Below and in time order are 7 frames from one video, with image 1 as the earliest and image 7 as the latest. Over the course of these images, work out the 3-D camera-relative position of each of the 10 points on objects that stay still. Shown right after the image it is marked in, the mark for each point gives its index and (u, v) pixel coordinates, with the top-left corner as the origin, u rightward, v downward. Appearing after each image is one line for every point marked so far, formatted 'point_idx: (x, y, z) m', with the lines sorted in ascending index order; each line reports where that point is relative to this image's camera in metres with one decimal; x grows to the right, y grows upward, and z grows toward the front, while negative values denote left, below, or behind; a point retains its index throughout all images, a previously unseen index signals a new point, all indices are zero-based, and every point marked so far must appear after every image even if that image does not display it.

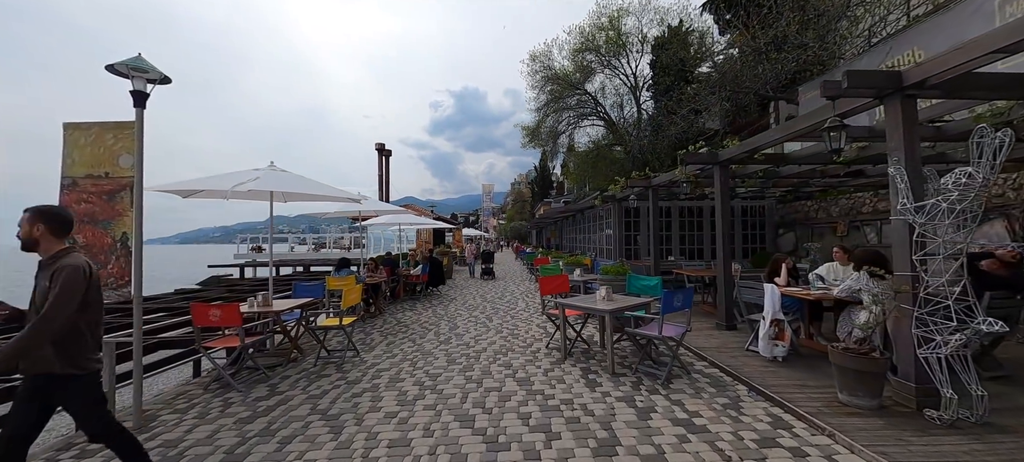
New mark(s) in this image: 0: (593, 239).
0: (+3.4, -0.3, +14.6) m
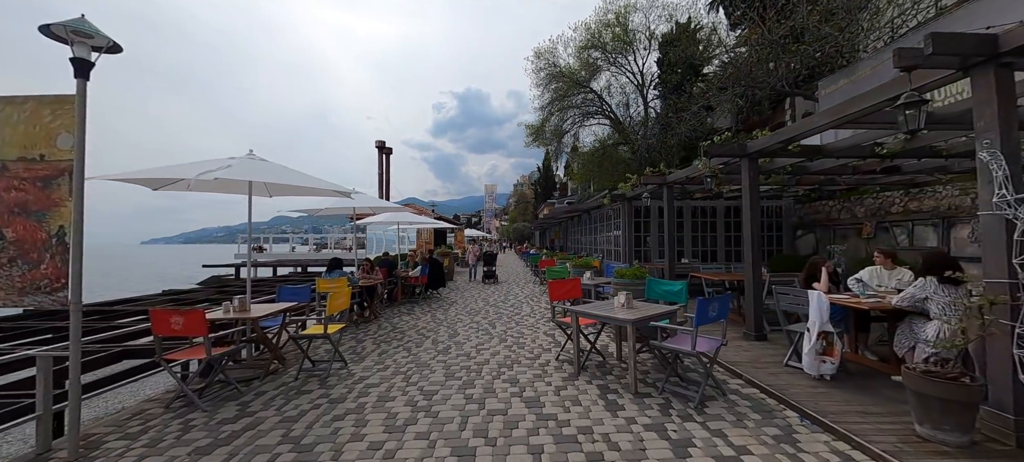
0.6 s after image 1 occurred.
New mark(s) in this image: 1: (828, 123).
0: (+3.6, -0.4, +14.0) m
1: (+3.6, +1.2, +4.0) m
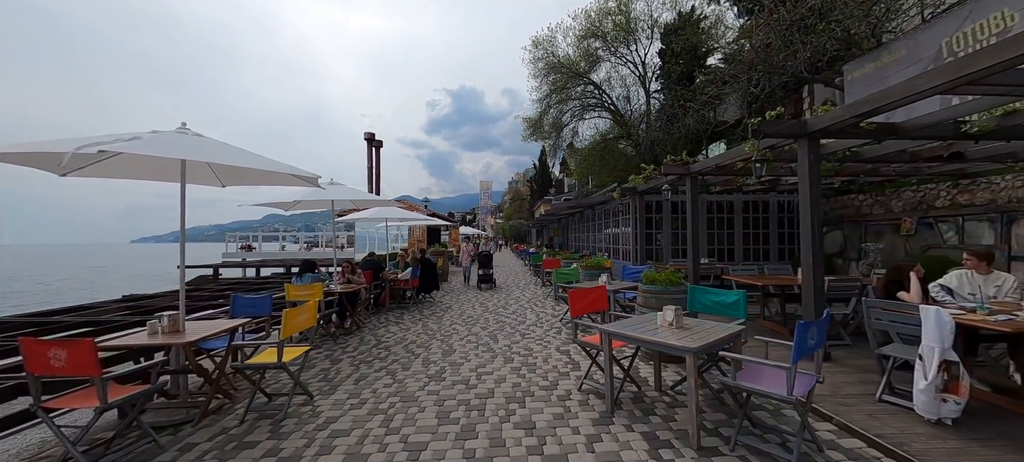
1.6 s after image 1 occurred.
0: (+3.5, -0.3, +13.1) m
1: (+3.7, +1.3, +3.0) m
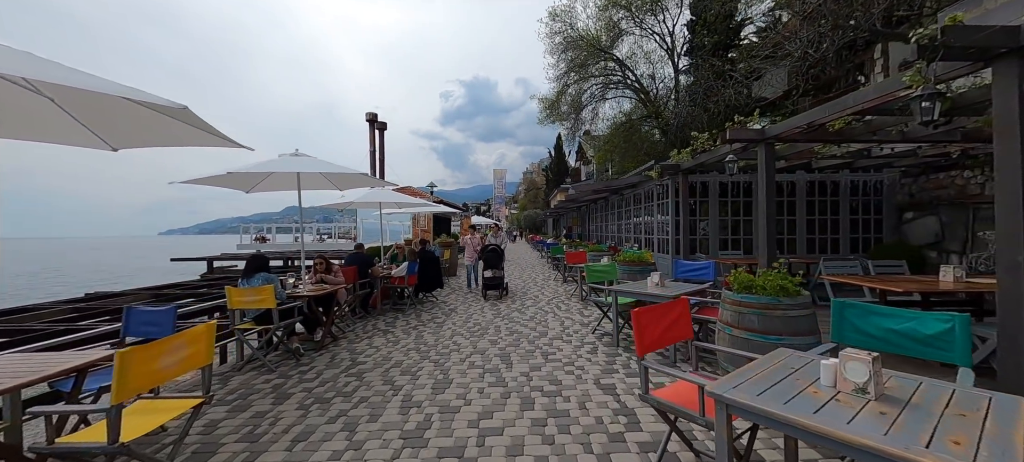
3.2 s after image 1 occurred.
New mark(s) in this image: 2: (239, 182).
0: (+4.0, +0.1, +11.4) m
1: (+3.8, +1.4, +1.3) m
2: (-4.8, +0.9, +6.0) m
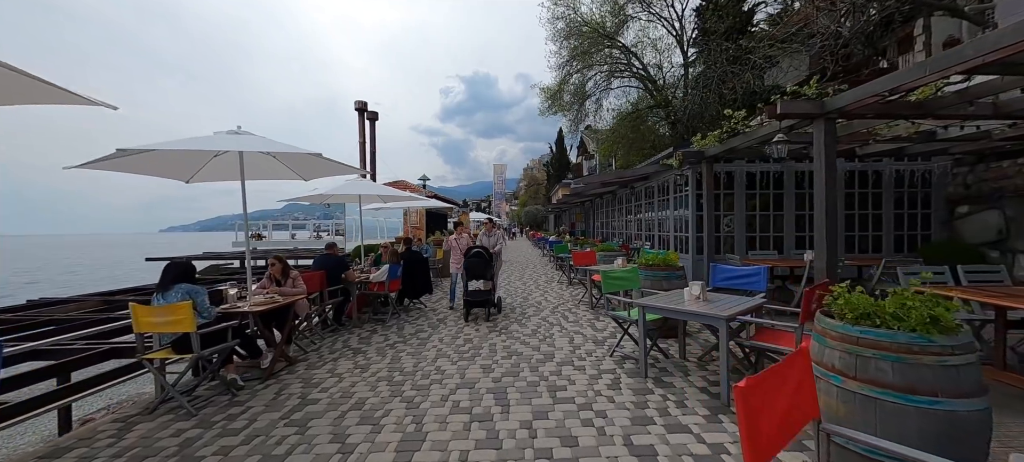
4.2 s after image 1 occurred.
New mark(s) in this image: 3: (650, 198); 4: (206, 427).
0: (+4.0, +0.2, +10.4) m
1: (+3.8, +1.4, +0.3) m
2: (-4.8, +0.9, +4.9) m
3: (+4.0, +1.0, +10.2) m
4: (-2.6, -1.6, +2.9) m
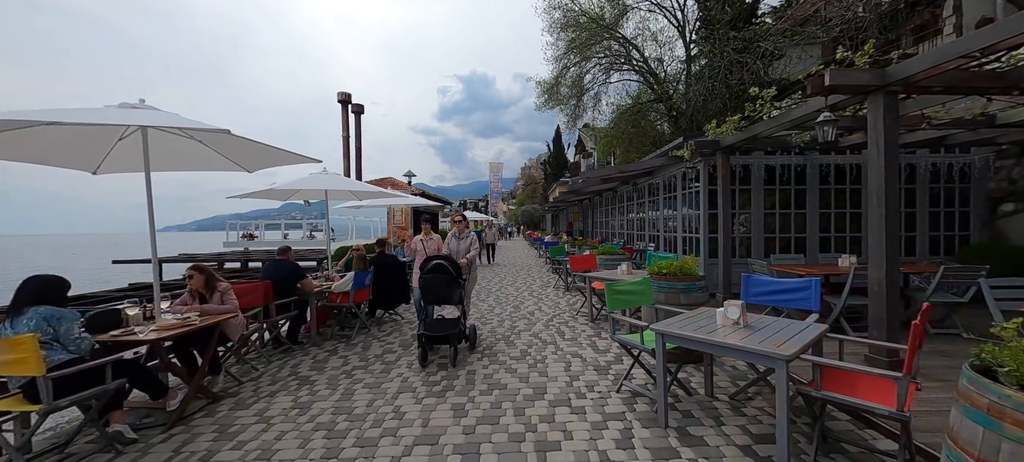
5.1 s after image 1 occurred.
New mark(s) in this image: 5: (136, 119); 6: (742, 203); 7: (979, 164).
0: (+3.8, +0.2, +9.5) m
1: (+3.6, +1.4, -0.6) m
2: (-5.0, +0.9, +4.0) m
3: (+3.8, +1.0, +9.4) m
4: (-2.8, -1.6, +2.0) m
5: (-3.2, +0.9, +3.0) m
6: (+4.4, +0.6, +6.7) m
7: (+9.2, +1.3, +6.9) m
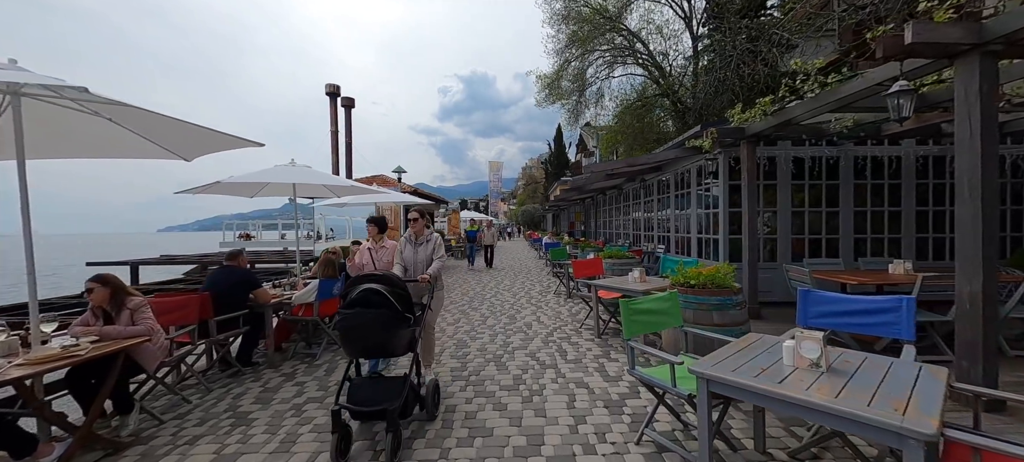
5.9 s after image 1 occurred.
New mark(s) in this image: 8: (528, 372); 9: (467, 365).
0: (+3.7, +0.2, +8.8) m
1: (+3.5, +1.4, -1.3) m
2: (-5.1, +0.9, +3.3) m
3: (+3.7, +1.0, +8.6) m
4: (-2.8, -1.6, +1.3) m
5: (-3.3, +0.9, +2.3) m
6: (+4.3, +0.5, +5.9) m
7: (+9.1, +1.3, +6.1) m
8: (+0.2, -1.5, +3.7) m
9: (-0.5, -1.5, +4.0) m
